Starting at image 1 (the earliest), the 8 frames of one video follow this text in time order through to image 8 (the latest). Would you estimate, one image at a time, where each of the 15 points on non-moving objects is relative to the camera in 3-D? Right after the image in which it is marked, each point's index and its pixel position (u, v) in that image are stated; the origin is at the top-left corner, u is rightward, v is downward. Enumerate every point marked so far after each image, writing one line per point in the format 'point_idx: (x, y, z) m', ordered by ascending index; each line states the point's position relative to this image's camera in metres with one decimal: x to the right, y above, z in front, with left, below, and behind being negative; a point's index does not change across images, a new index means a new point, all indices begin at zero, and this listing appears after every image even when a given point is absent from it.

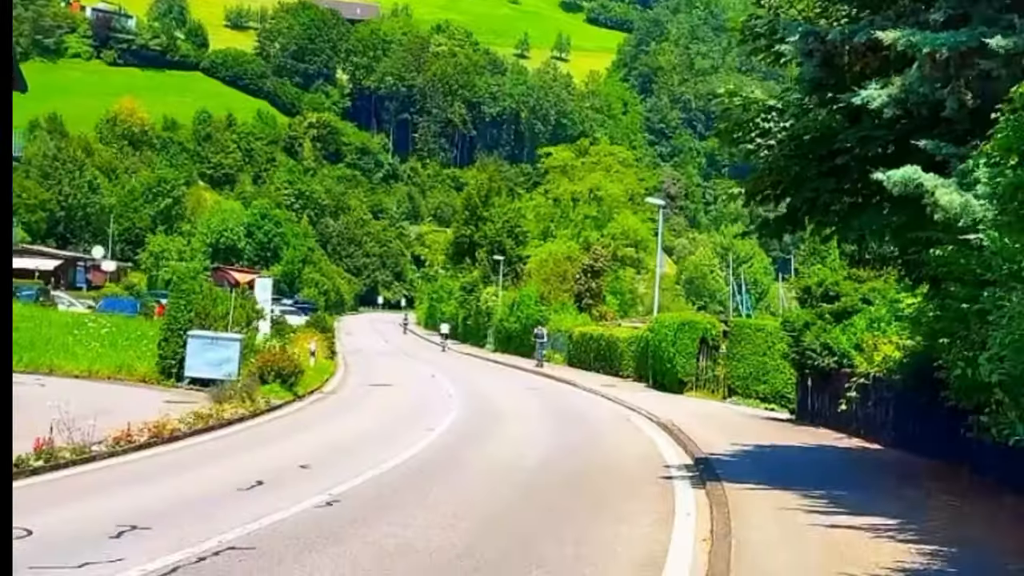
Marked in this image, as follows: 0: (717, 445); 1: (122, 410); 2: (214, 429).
0: (+2.0, -1.6, +13.0) m
1: (-4.3, -1.3, +13.9) m
2: (-2.9, -1.4, +12.5) m
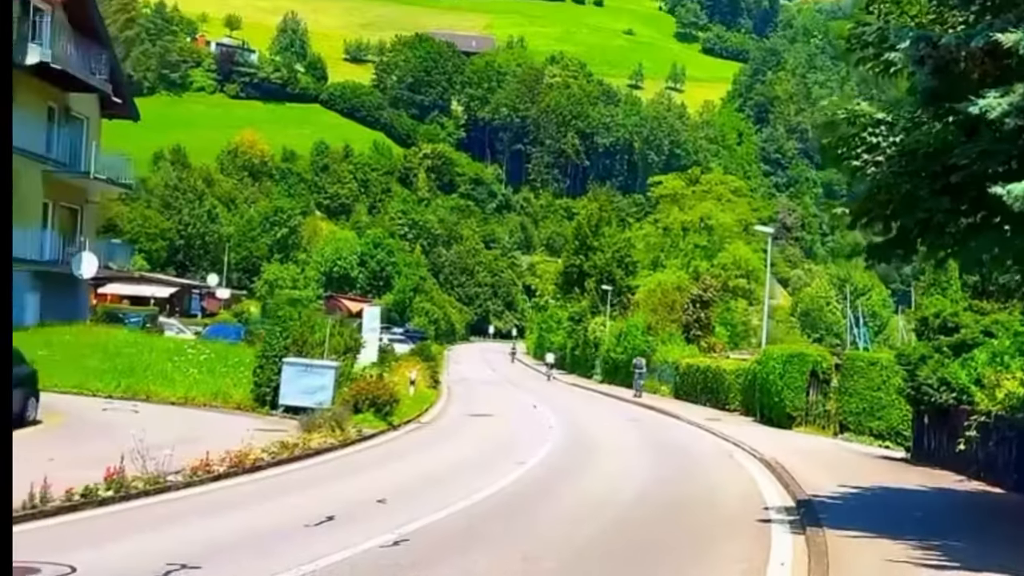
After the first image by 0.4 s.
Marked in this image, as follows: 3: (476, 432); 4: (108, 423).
0: (+3.0, -1.9, +12.3) m
1: (-3.2, -1.6, +13.7) m
2: (-2.0, -1.6, +12.3) m
3: (-0.5, -1.9, +16.9) m
4: (-4.4, -1.4, +13.4) m
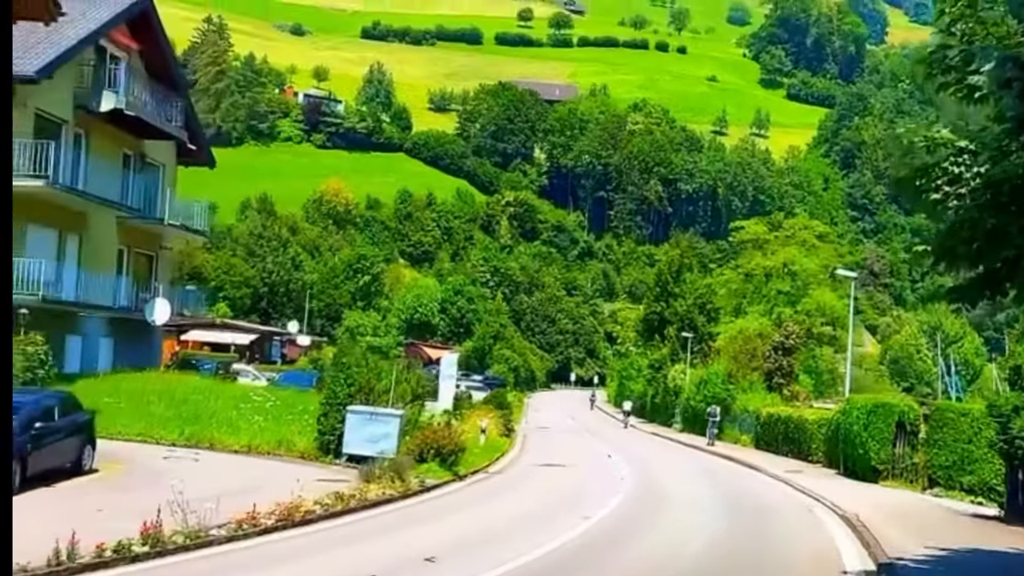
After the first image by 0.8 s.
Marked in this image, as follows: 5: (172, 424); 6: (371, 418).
0: (+3.6, -2.3, +11.6) m
1: (-2.5, -2.1, +13.4) m
2: (-1.4, -2.0, +11.9) m
3: (+0.4, -2.5, +16.4) m
4: (-3.7, -1.8, +13.2) m
5: (-4.2, -1.7, +15.9) m
6: (-1.6, -1.5, +14.9) m
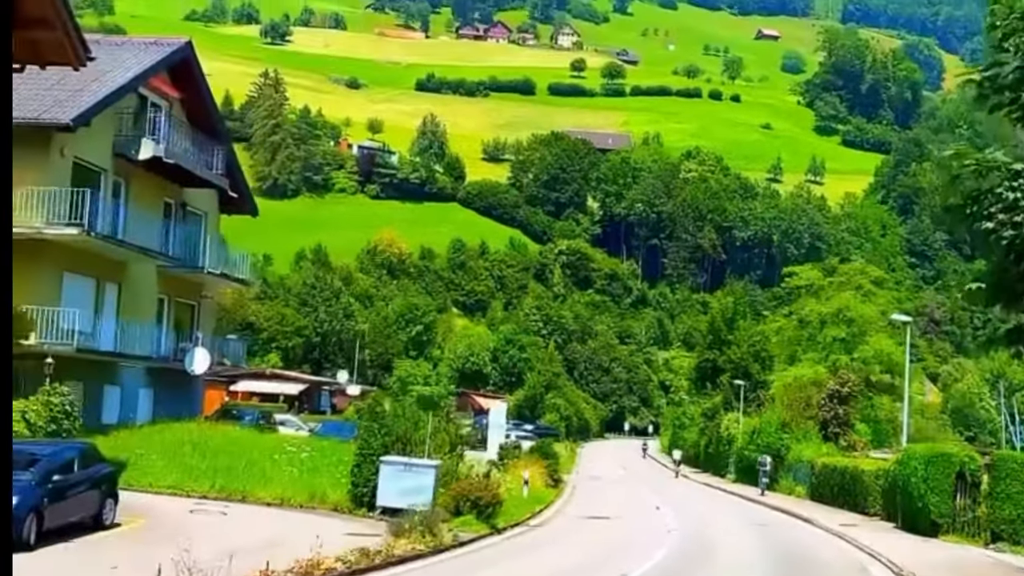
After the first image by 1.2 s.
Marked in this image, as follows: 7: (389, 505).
0: (+3.9, -2.7, +10.8) m
1: (-2.2, -2.5, +12.9) m
2: (-1.1, -2.5, +11.4) m
3: (+0.9, -3.1, +15.8) m
4: (-3.3, -2.3, +12.8) m
5: (-3.7, -2.3, +15.5) m
6: (-1.2, -2.0, +14.4) m
7: (-1.4, -2.5, +14.6) m
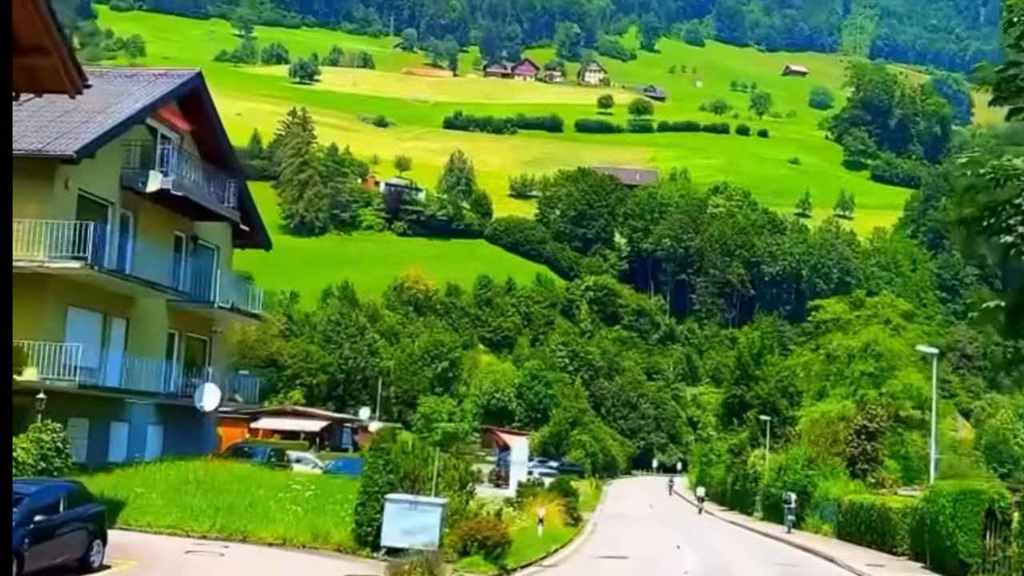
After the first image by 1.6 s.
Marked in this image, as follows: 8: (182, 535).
0: (+3.9, -2.9, +10.2) m
1: (-2.1, -2.8, +12.5) m
2: (-1.1, -2.7, +10.8) m
3: (+1.1, -3.4, +15.2) m
4: (-3.2, -2.6, +12.3) m
5: (-3.6, -2.6, +15.1) m
6: (-1.1, -2.4, +13.9) m
7: (-1.3, -2.8, +14.1) m
8: (-3.7, -2.7, +14.2) m
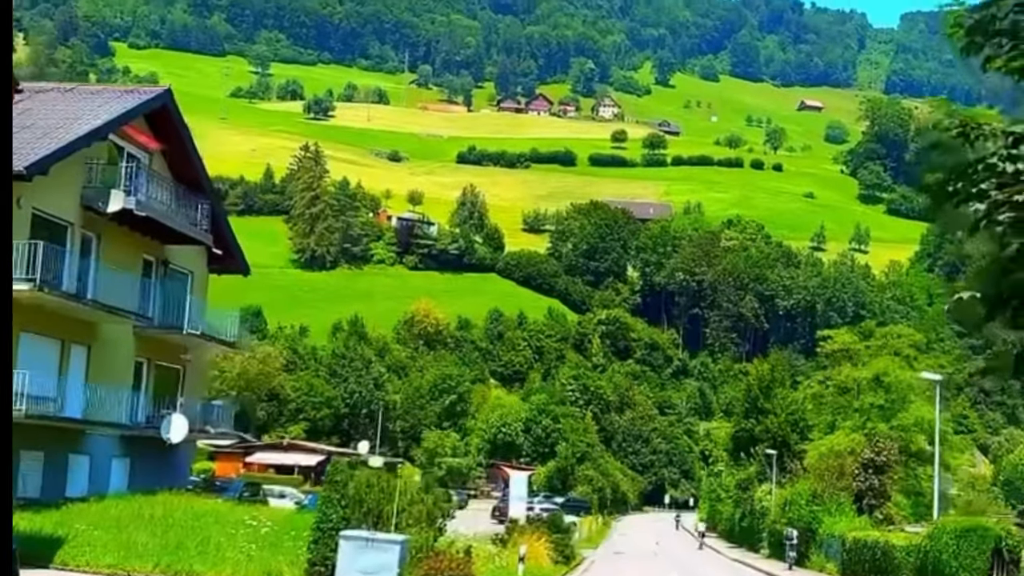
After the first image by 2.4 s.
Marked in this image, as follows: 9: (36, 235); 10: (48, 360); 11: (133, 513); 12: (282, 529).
0: (+3.5, -3.0, +9.1) m
1: (-2.5, -3.0, +11.4) m
2: (-1.5, -2.8, +9.8) m
3: (+0.7, -3.7, +14.1) m
4: (-3.6, -2.8, +11.3) m
5: (-3.9, -2.9, +14.0) m
6: (-1.5, -2.6, +12.9) m
7: (-1.7, -3.0, +13.0) m
8: (-4.0, -2.9, +13.1) m
9: (-6.5, +0.7, +17.7) m
10: (-6.6, -1.0, +18.2) m
11: (-4.7, -2.8, +15.9) m
12: (-2.8, -2.9, +15.6) m
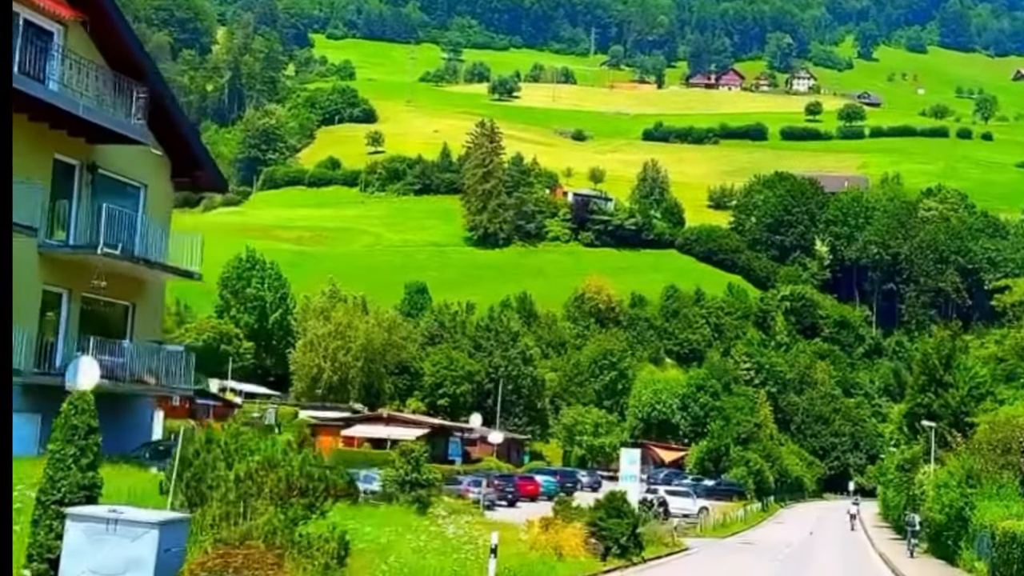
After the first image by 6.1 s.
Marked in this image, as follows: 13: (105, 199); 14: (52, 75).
0: (+1.7, -1.9, +3.4) m
1: (-3.8, -1.9, +6.6) m
2: (-3.1, -1.8, +4.9) m
3: (-0.2, -2.6, +8.8) m
4: (-4.9, -1.7, +6.7) m
5: (-4.8, -1.8, +9.5) m
6: (-2.5, -1.5, +7.9) m
7: (-2.7, -1.9, +8.1) m
8: (-5.0, -1.9, +8.6) m
9: (-6.9, +1.8, +13.5) m
10: (-6.8, +0.1, +13.9) m
11: (-5.3, -1.7, +11.5) m
12: (-3.5, -1.8, +10.8) m
13: (-5.5, +1.2, +17.5) m
14: (-5.5, +2.6, +16.1) m
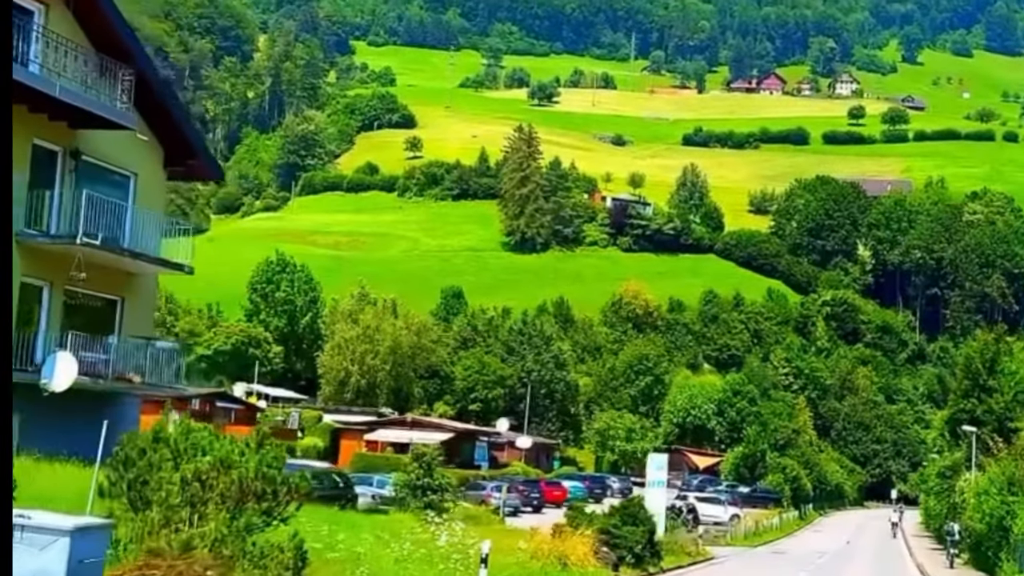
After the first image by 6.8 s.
0: (+1.4, -1.7, +2.4) m
1: (-4.0, -1.8, +5.8) m
2: (-3.4, -1.6, +4.0) m
3: (-0.4, -2.4, +7.8) m
4: (-5.2, -1.6, +5.9) m
5: (-5.0, -1.7, +8.6) m
6: (-2.8, -1.3, +7.0) m
7: (-2.9, -1.8, +7.2) m
8: (-5.2, -1.7, +7.8) m
9: (-6.9, +1.9, +12.7) m
10: (-6.8, +0.2, +13.2) m
11: (-5.4, -1.6, +10.6) m
12: (-3.6, -1.7, +9.9) m
13: (-5.4, +1.3, +16.6) m
14: (-5.4, +2.7, +15.3) m
